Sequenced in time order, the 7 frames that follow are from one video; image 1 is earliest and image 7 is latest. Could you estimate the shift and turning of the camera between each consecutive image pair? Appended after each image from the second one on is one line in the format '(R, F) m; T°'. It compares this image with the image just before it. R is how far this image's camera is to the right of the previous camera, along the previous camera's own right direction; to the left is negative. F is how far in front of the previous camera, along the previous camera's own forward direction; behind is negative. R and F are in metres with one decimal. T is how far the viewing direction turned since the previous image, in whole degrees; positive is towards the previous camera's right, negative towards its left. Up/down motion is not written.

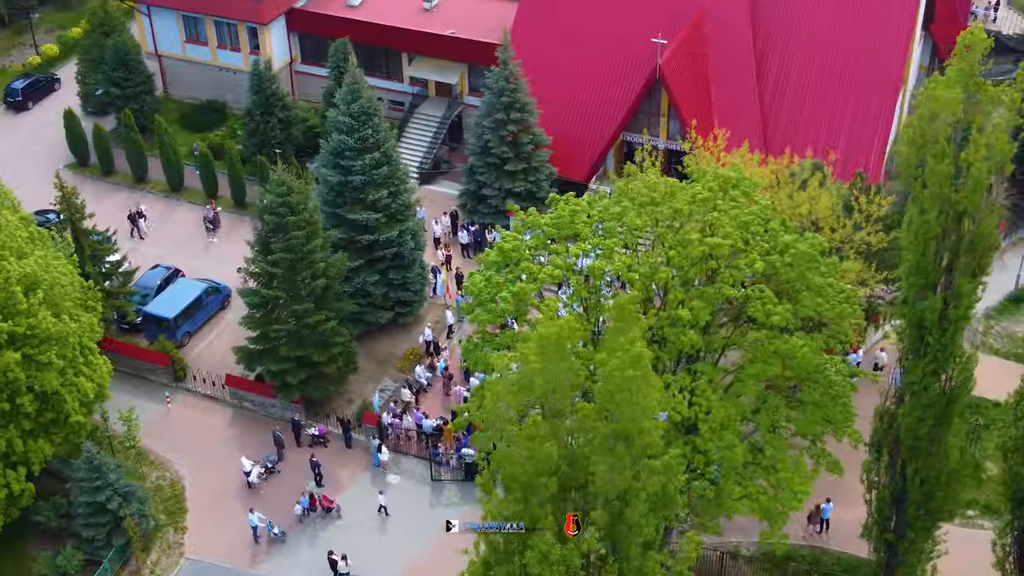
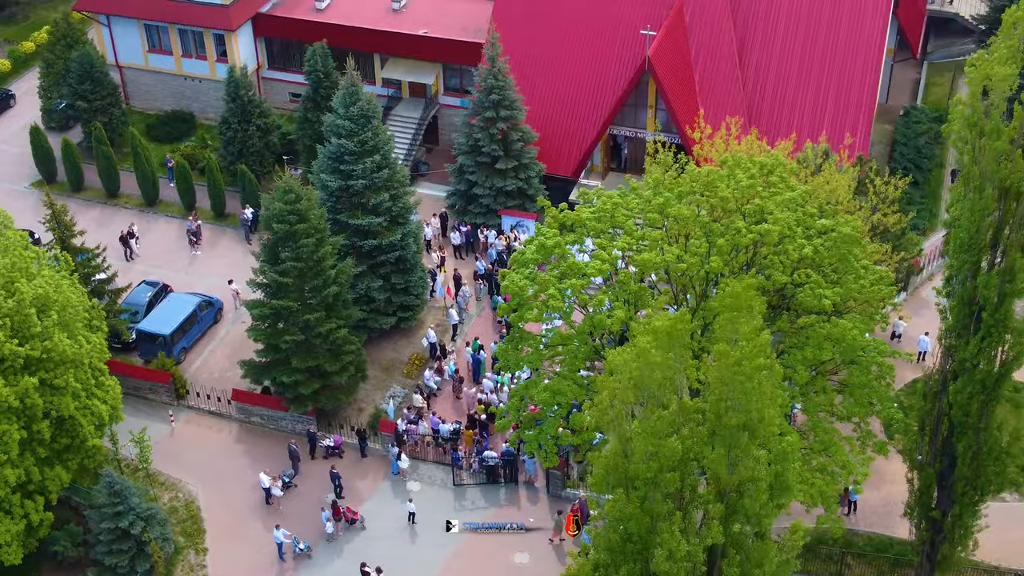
(-2.8, +0.5) m; +4°
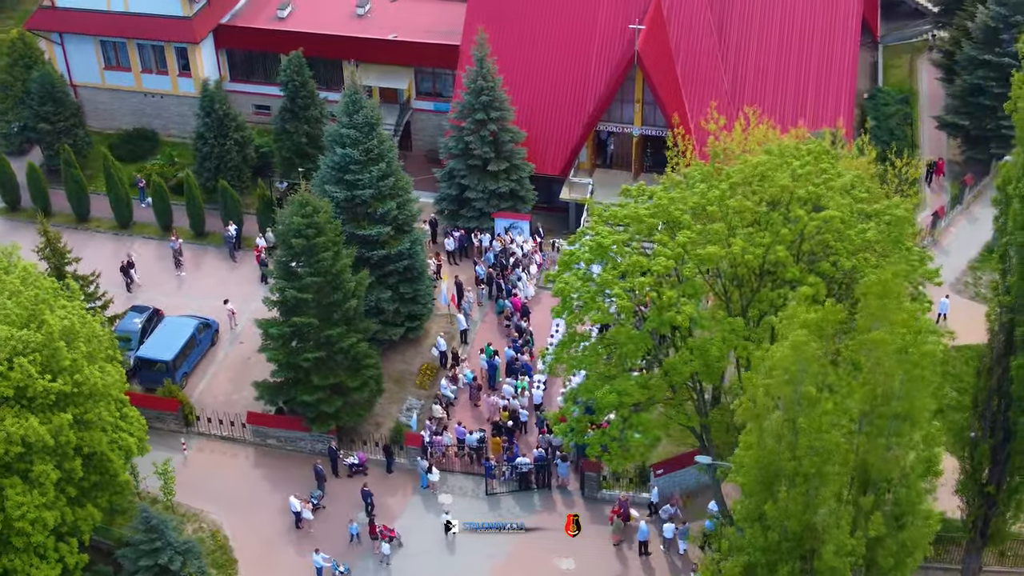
(-3.5, +0.7) m; +4°
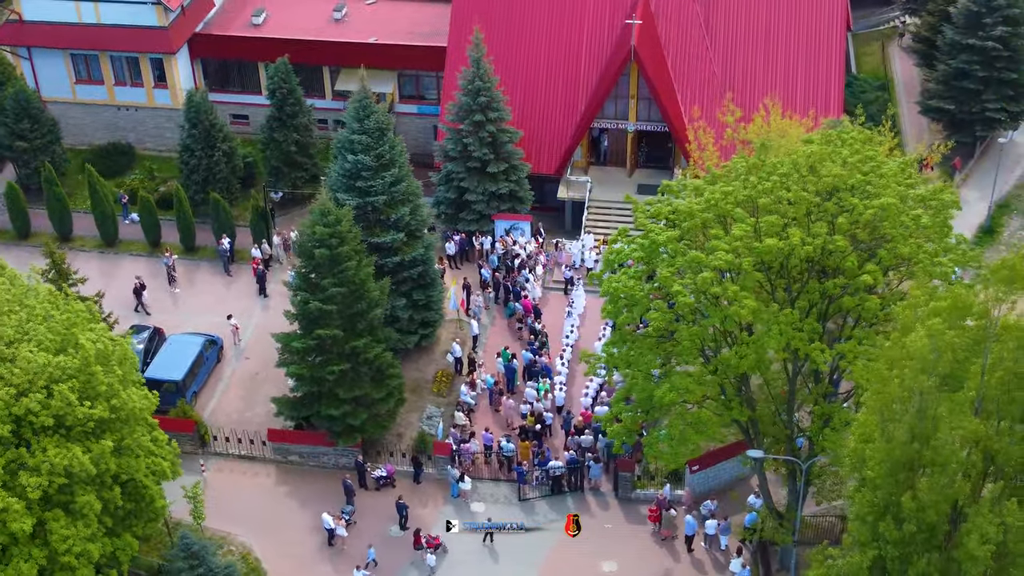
(-2.9, +0.6) m; +3°
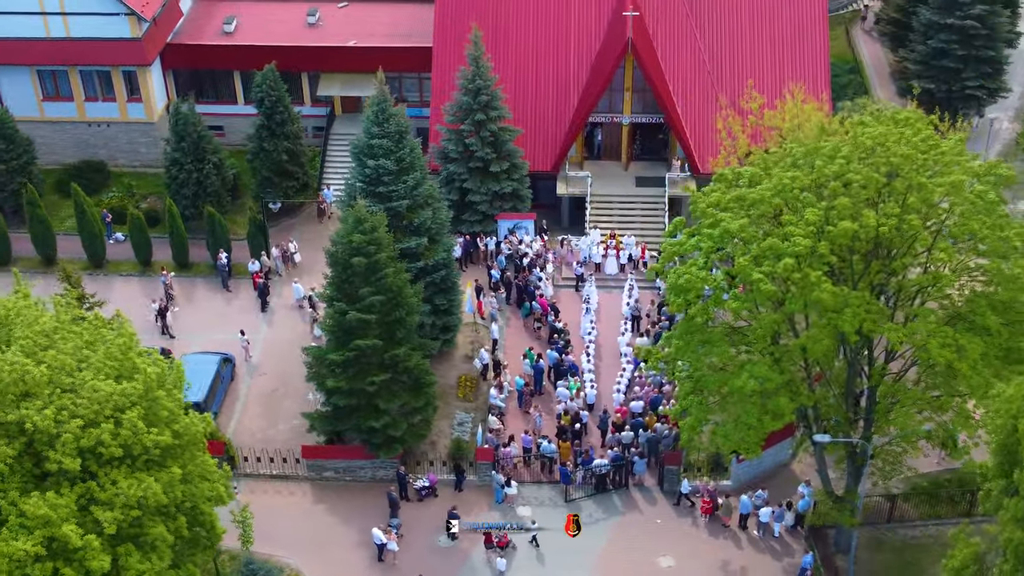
(-3.7, +0.7) m; +4°
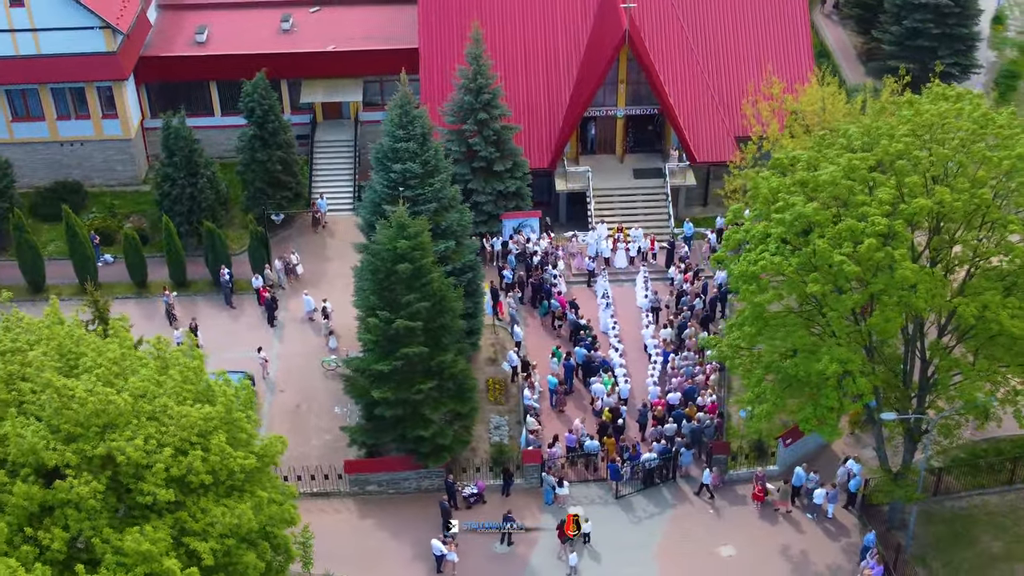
(-3.9, +0.7) m; +4°
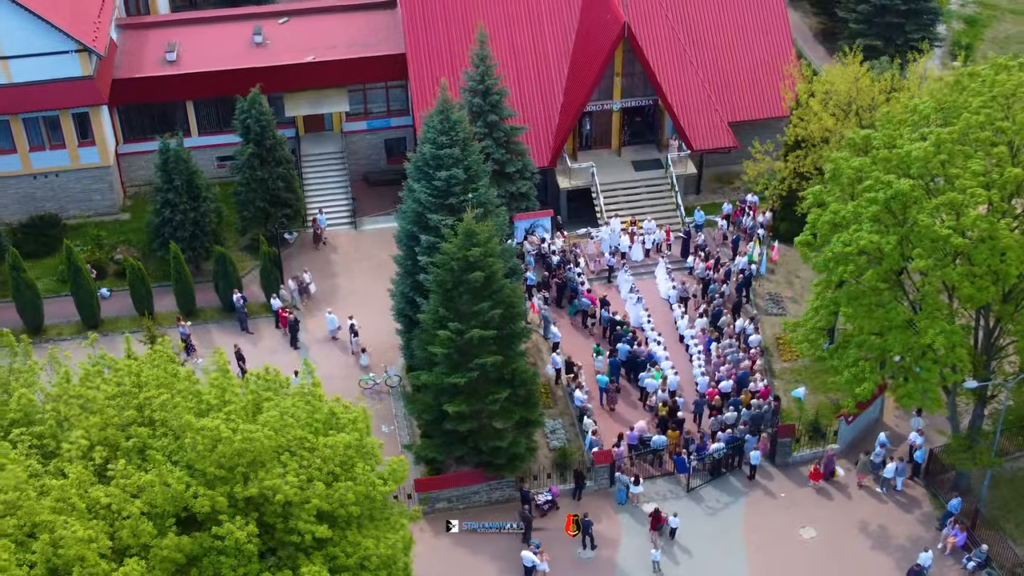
(-5.2, +0.8) m; +6°
